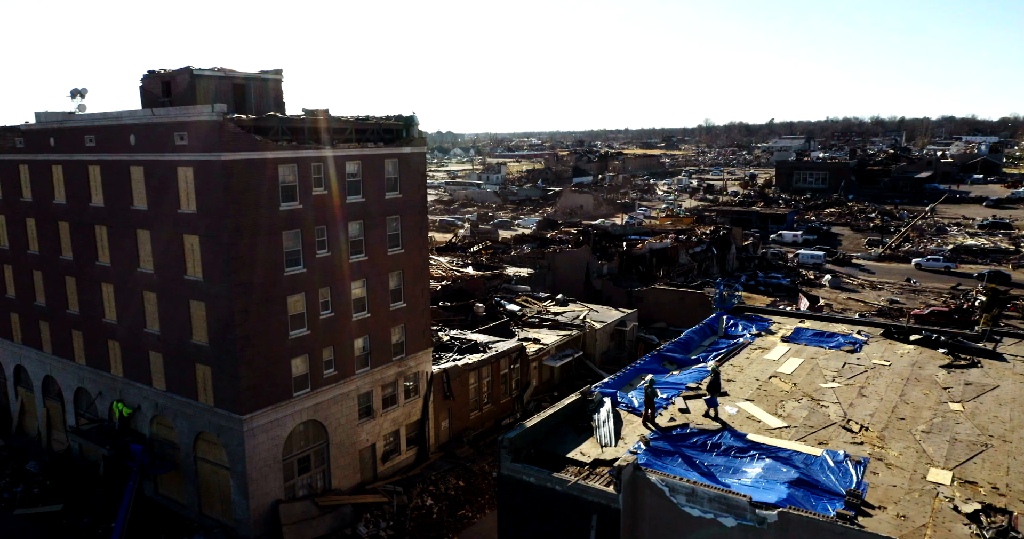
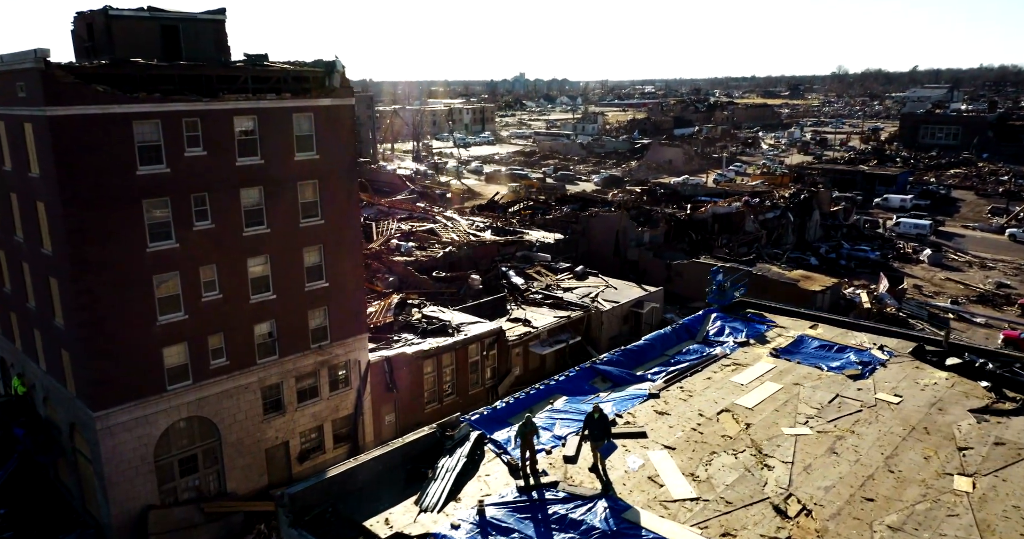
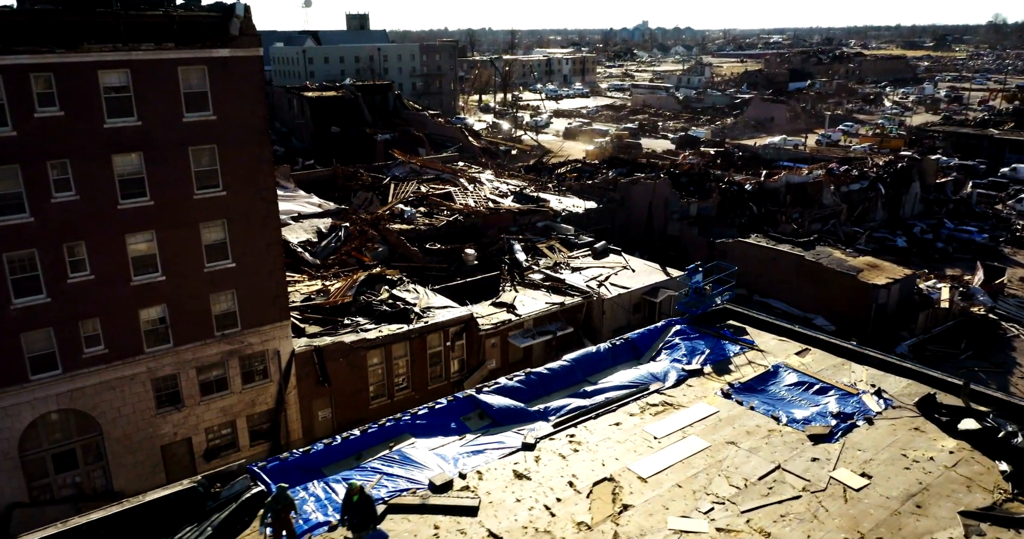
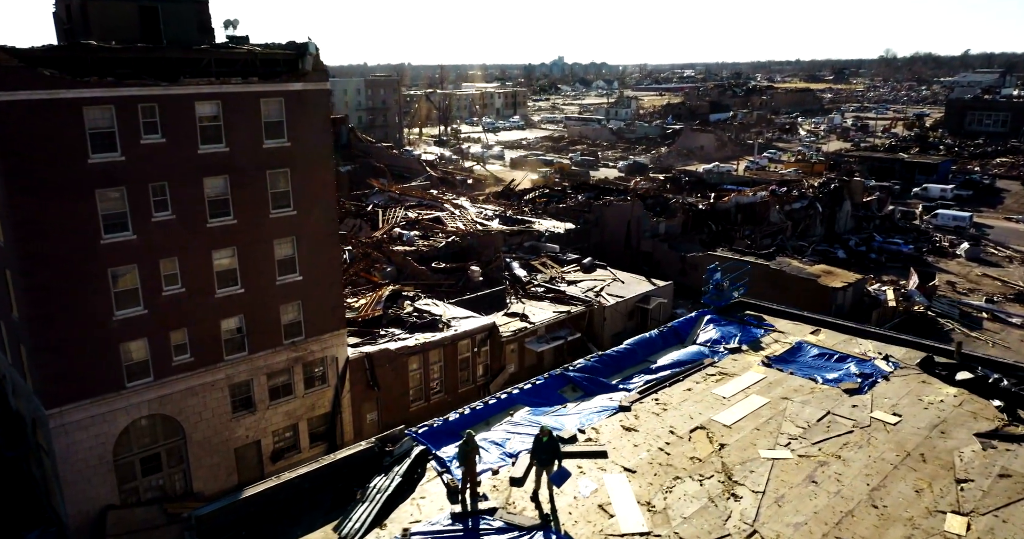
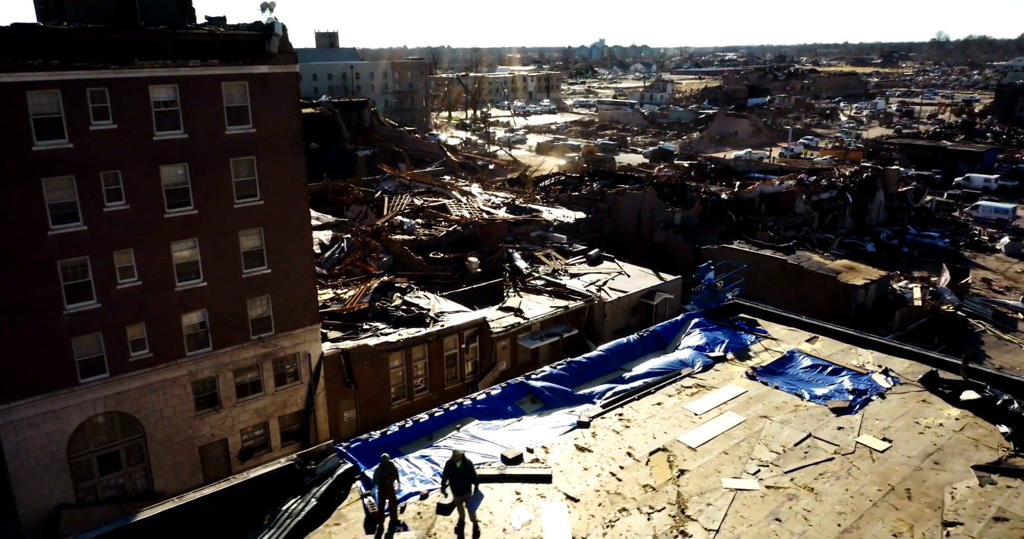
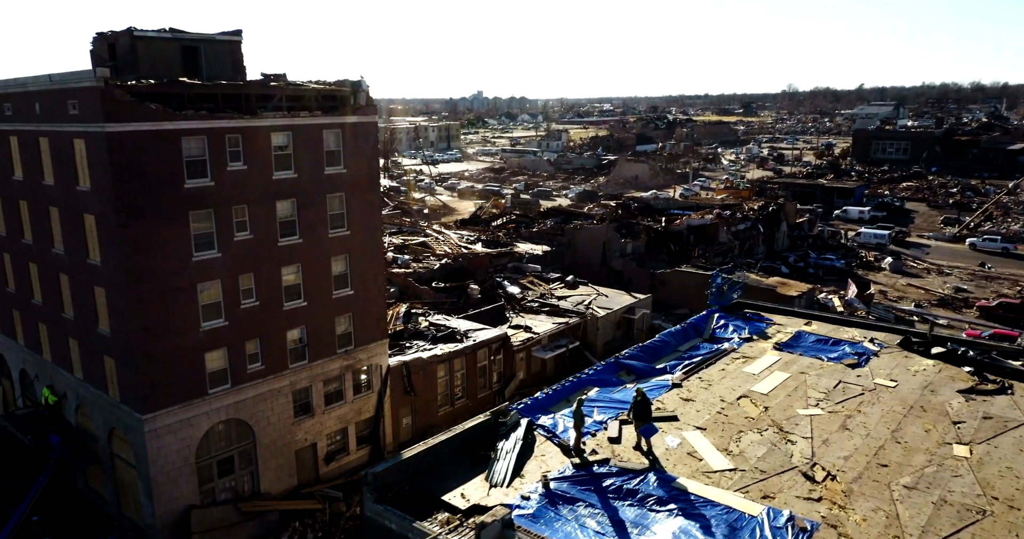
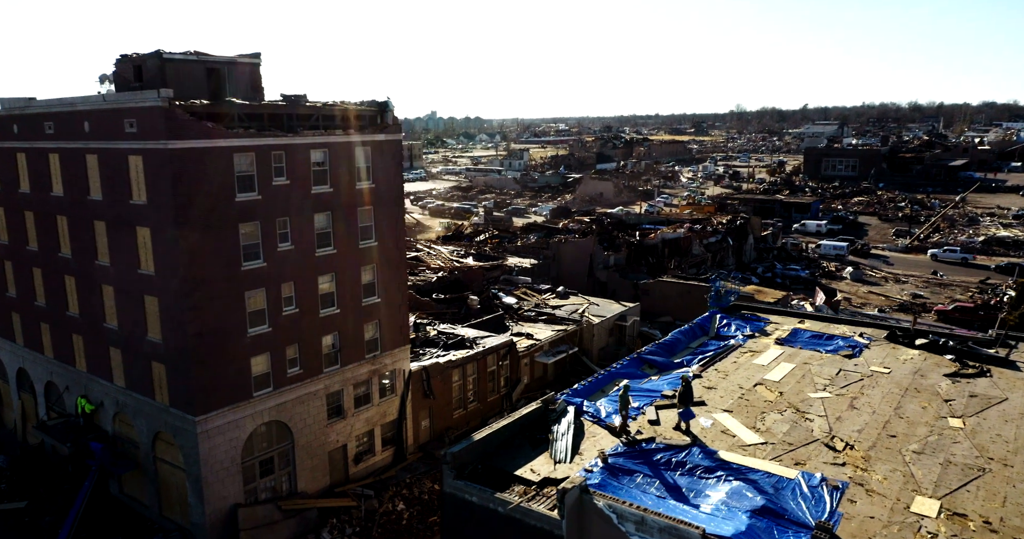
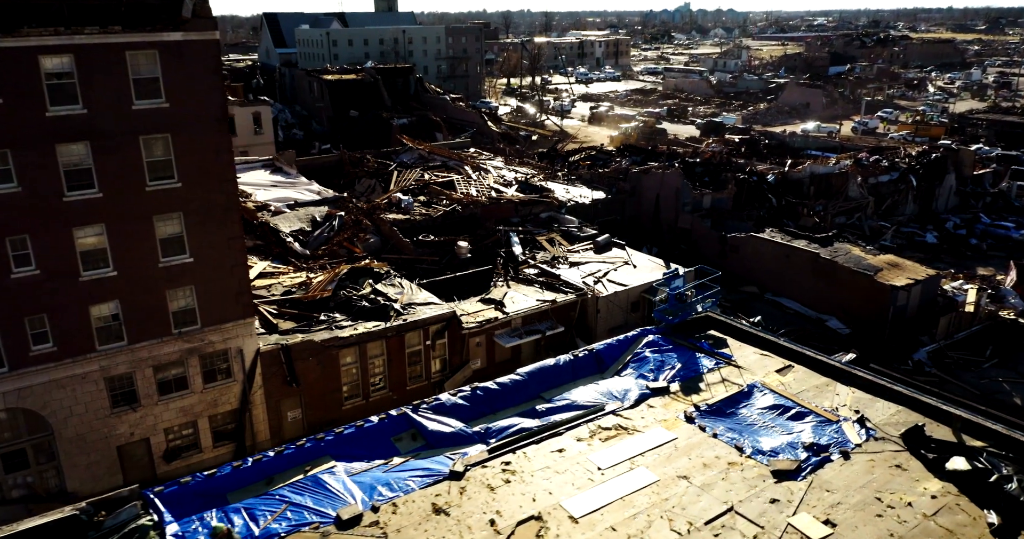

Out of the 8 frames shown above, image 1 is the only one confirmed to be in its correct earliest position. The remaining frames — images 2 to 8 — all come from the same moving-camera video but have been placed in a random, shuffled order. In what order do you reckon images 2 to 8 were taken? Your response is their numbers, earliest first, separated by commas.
7, 6, 2, 4, 5, 3, 8
